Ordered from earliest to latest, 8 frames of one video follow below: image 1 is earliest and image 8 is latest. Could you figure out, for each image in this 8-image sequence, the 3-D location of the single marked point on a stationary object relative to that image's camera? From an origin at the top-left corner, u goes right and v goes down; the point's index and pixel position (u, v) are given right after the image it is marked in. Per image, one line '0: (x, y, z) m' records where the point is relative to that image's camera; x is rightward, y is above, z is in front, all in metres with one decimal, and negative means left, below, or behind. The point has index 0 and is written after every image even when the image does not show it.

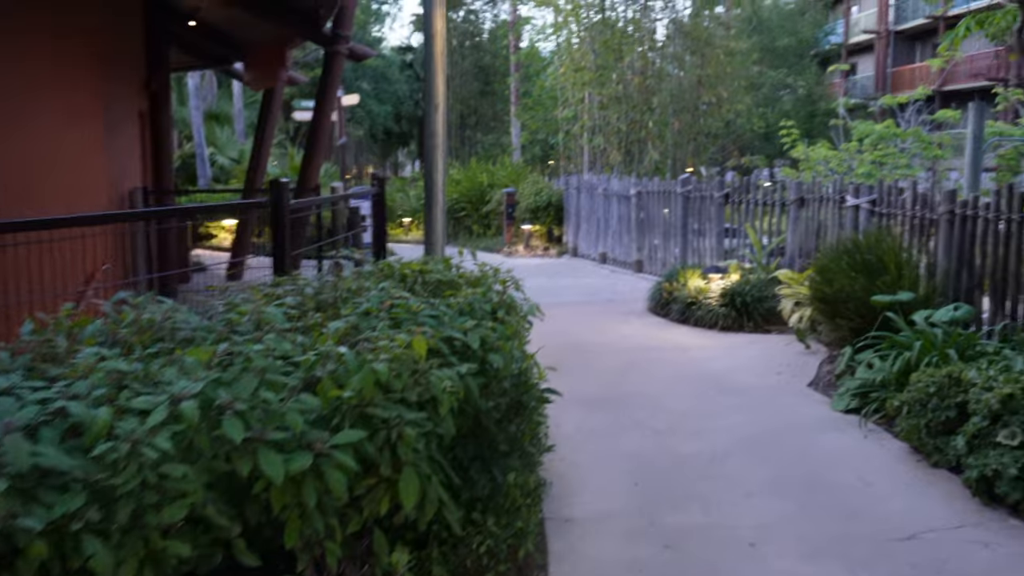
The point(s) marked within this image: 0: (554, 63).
0: (+0.8, +4.3, +17.5) m
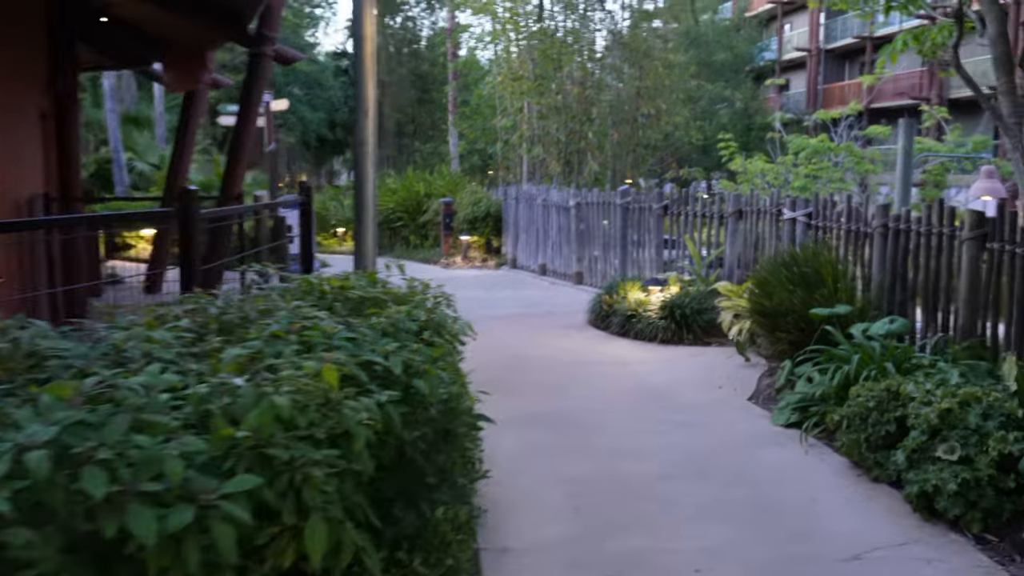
0: (-0.4, +4.1, +17.4) m
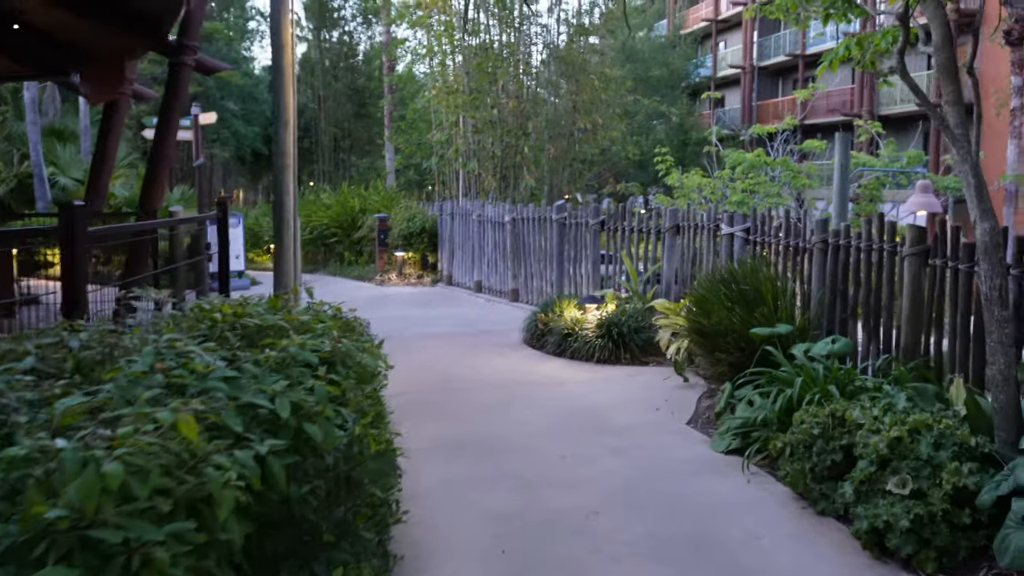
0: (-1.6, +3.7, +17.0) m
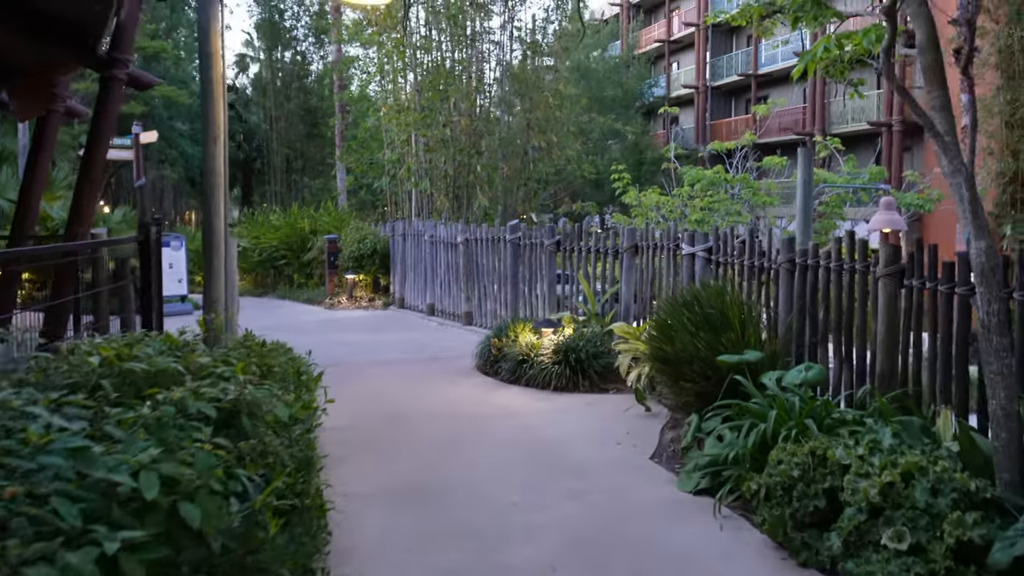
0: (-2.5, +3.3, +16.6) m
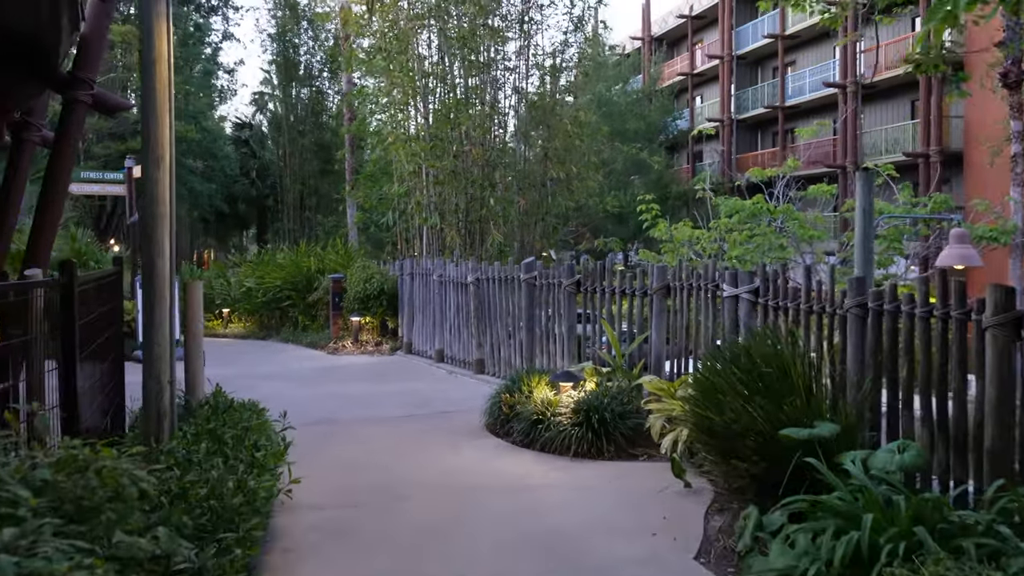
0: (-2.2, +2.6, +15.6) m
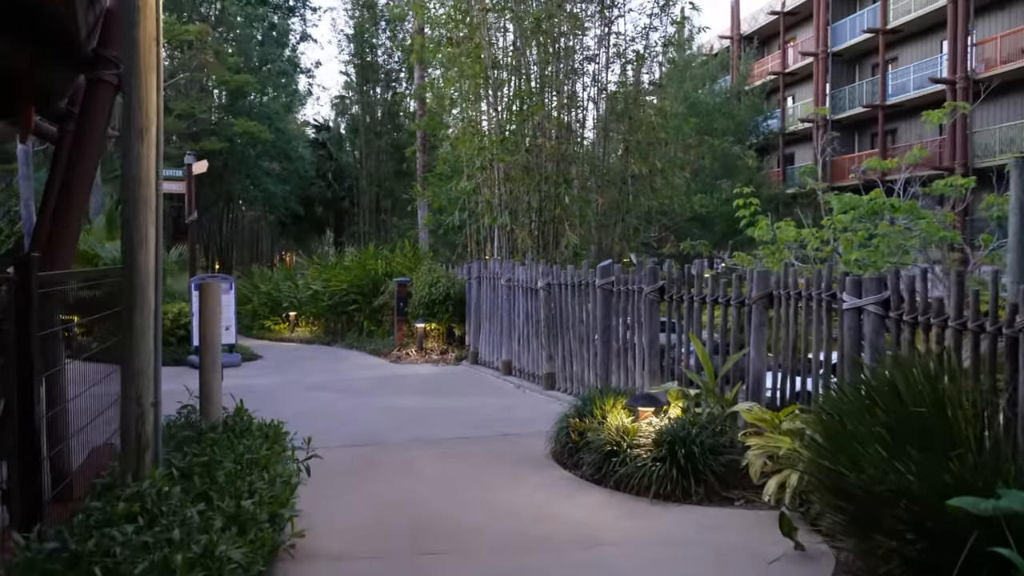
0: (-0.9, +2.5, +14.7) m
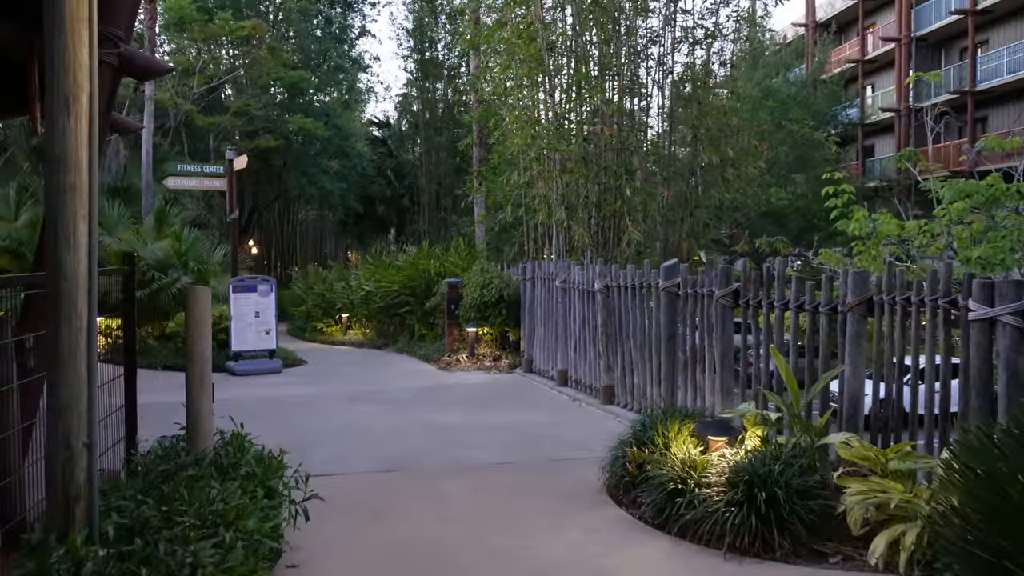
0: (0.0, +2.5, +13.7) m
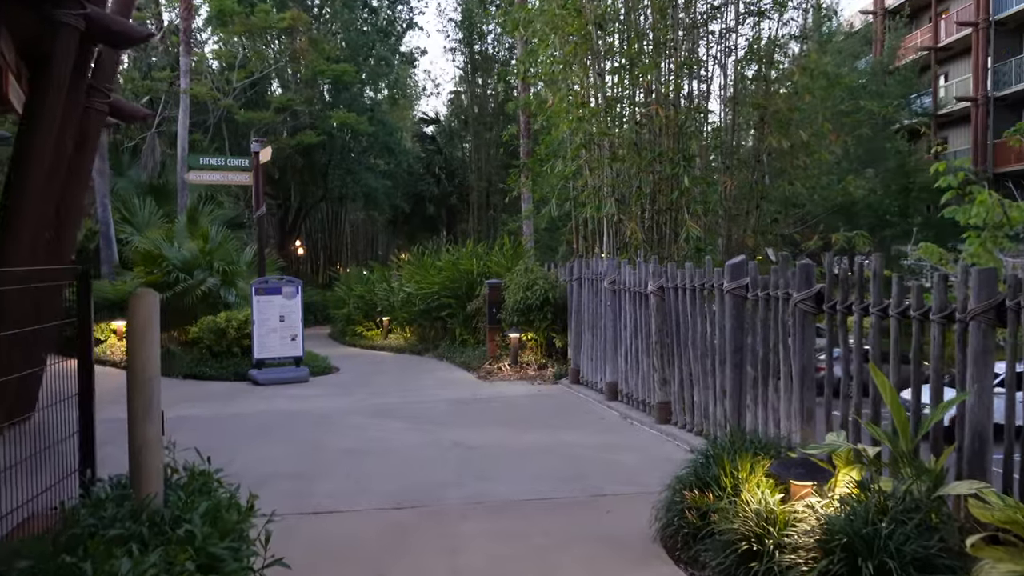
0: (+0.6, +2.5, +12.6) m
